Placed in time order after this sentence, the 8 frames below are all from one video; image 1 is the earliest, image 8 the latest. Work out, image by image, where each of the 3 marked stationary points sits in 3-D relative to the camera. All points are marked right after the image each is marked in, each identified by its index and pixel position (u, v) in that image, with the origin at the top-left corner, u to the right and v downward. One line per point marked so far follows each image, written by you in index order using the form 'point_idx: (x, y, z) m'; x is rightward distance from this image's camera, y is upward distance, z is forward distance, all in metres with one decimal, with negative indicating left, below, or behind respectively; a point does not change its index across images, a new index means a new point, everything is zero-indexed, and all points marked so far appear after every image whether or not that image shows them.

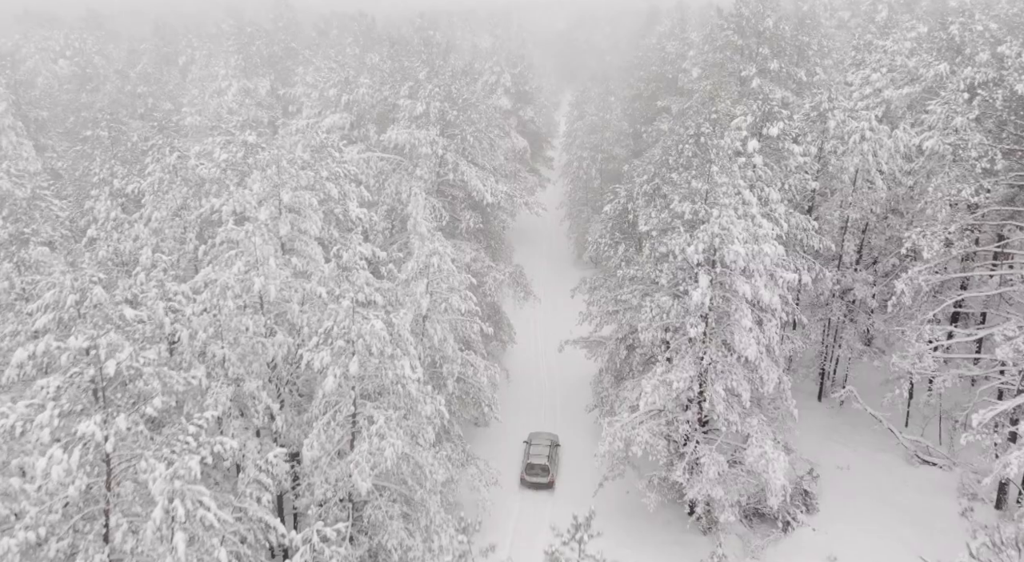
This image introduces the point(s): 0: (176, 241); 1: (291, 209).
0: (-7.5, +0.9, +19.3) m
1: (-4.9, +1.5, +19.3) m
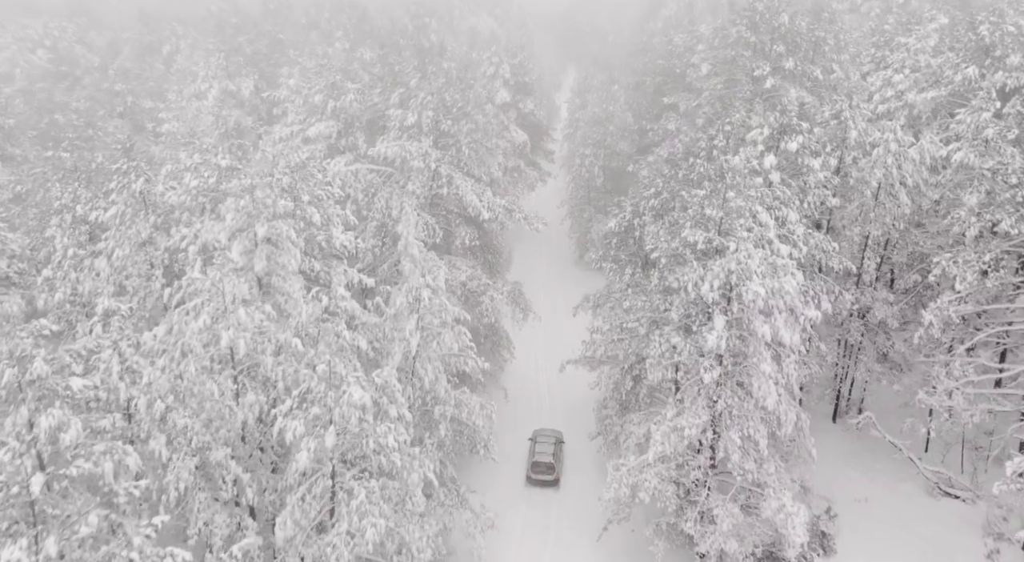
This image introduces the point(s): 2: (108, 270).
0: (-7.5, +0.1, +17.7) m
1: (-5.0, +0.7, +17.7) m
2: (-8.0, +0.2, +17.2) m
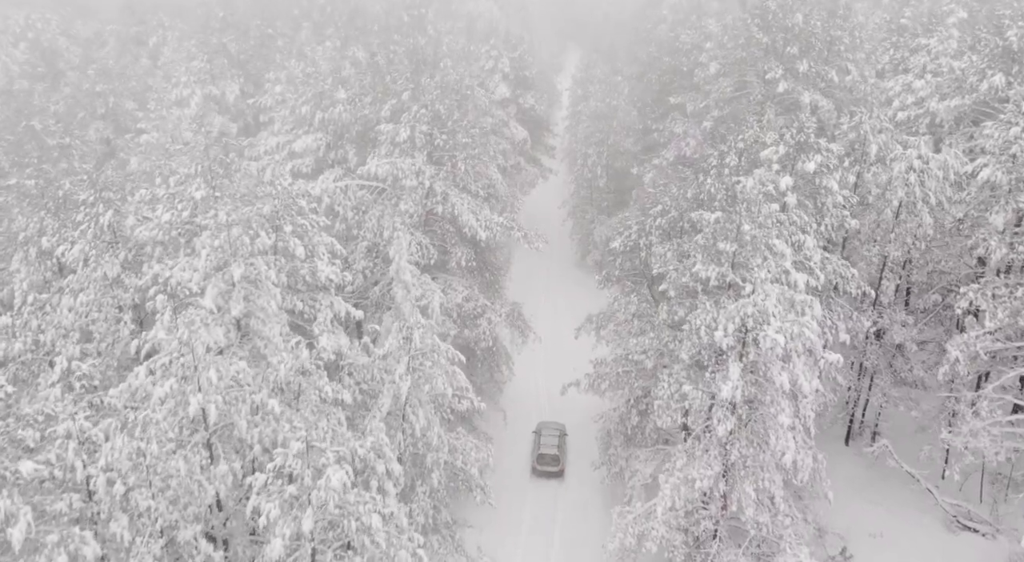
0: (-7.6, -0.8, +16.4) m
1: (-5.0, -0.1, +16.4) m
2: (-8.0, -0.6, +15.9) m
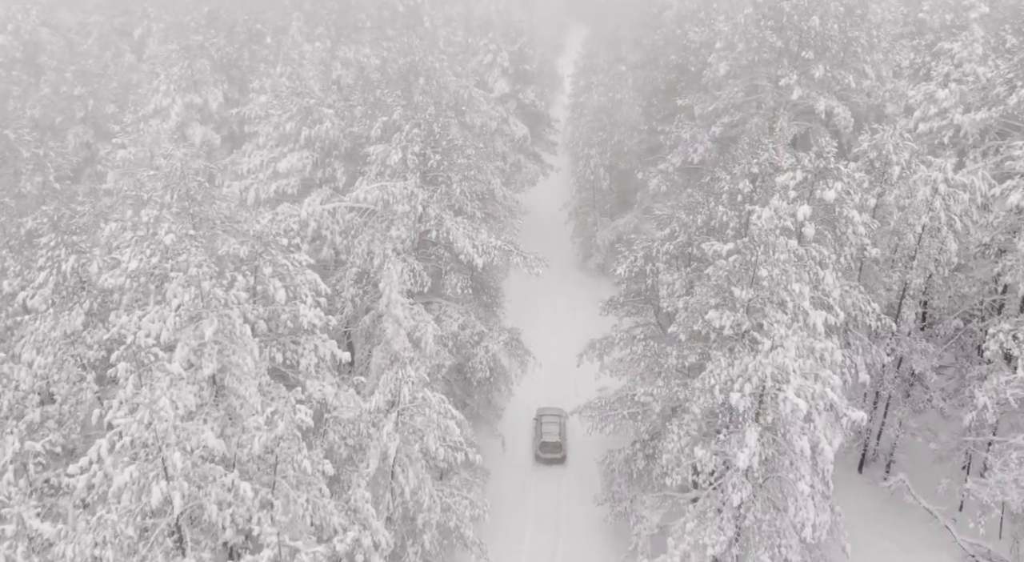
0: (-7.6, -1.7, +15.1) m
1: (-5.1, -1.0, +15.0) m
2: (-8.1, -1.6, +14.6) m
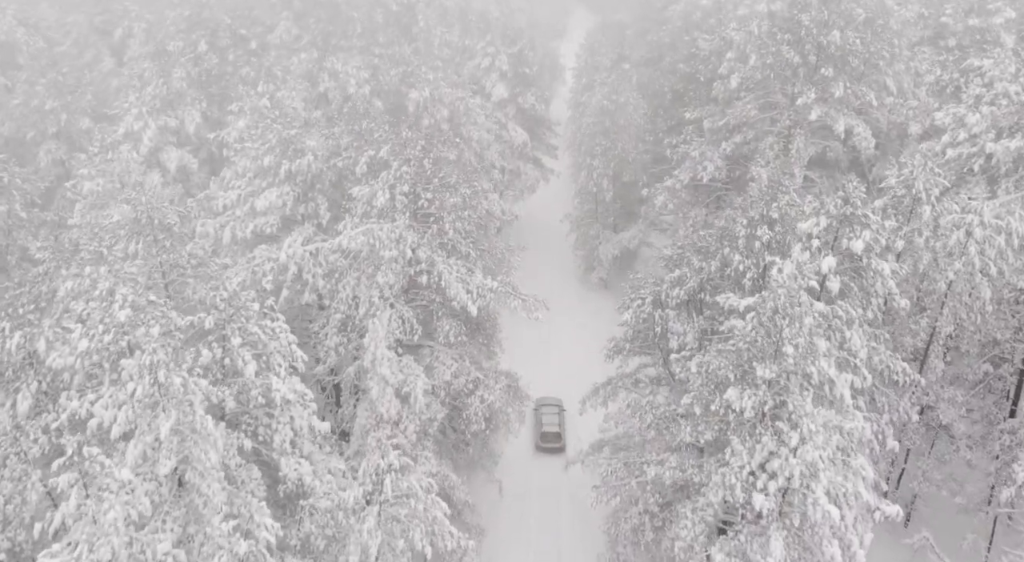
0: (-7.7, -3.0, +13.5) m
1: (-5.2, -2.3, +13.4) m
2: (-8.2, -2.9, +13.0) m
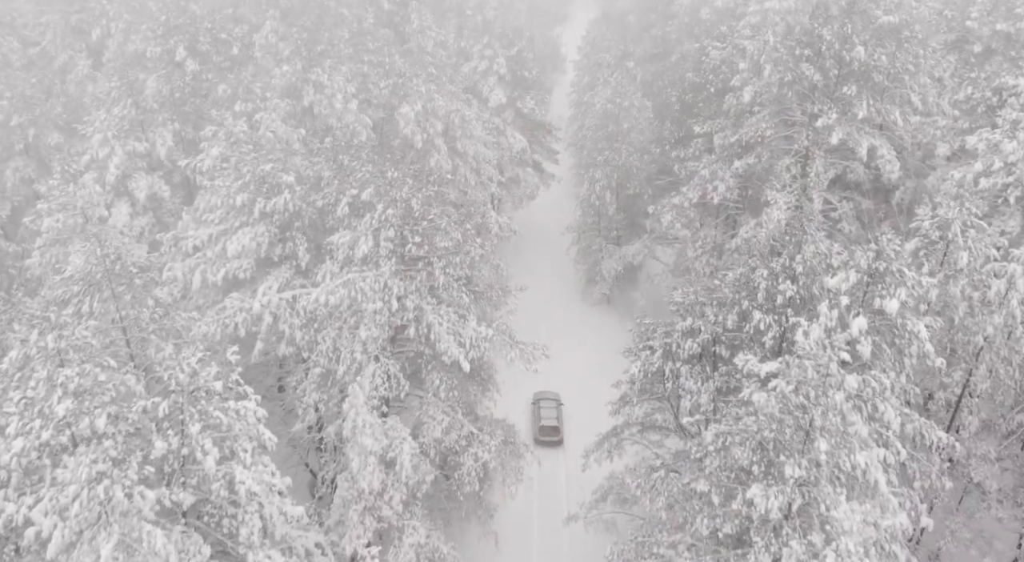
0: (-7.8, -4.3, +11.8) m
1: (-5.2, -3.6, +11.8) m
2: (-8.2, -4.2, +11.3) m
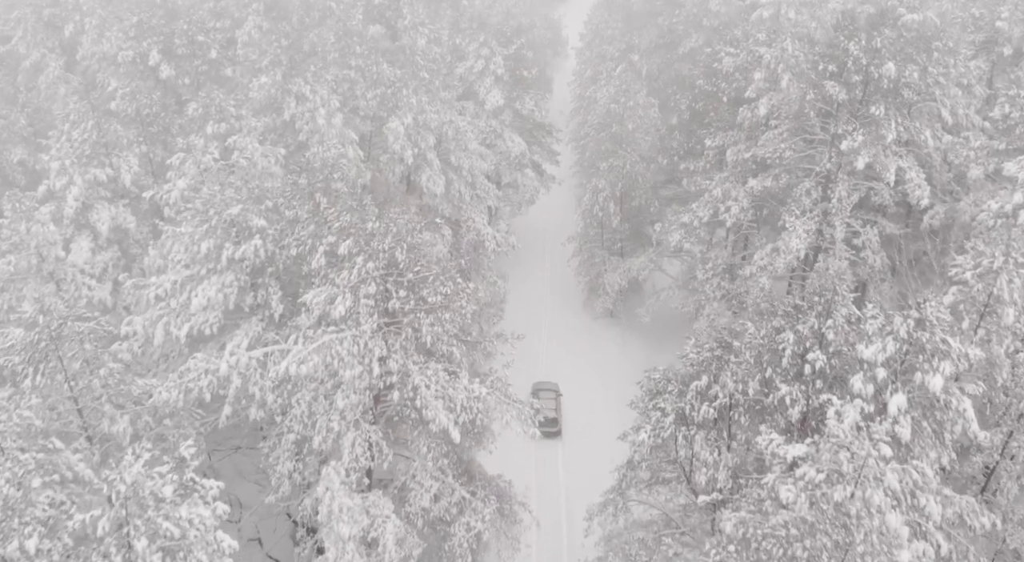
0: (-7.8, -5.6, +10.2) m
1: (-5.3, -4.9, +10.1) m
2: (-8.3, -5.5, +9.6) m
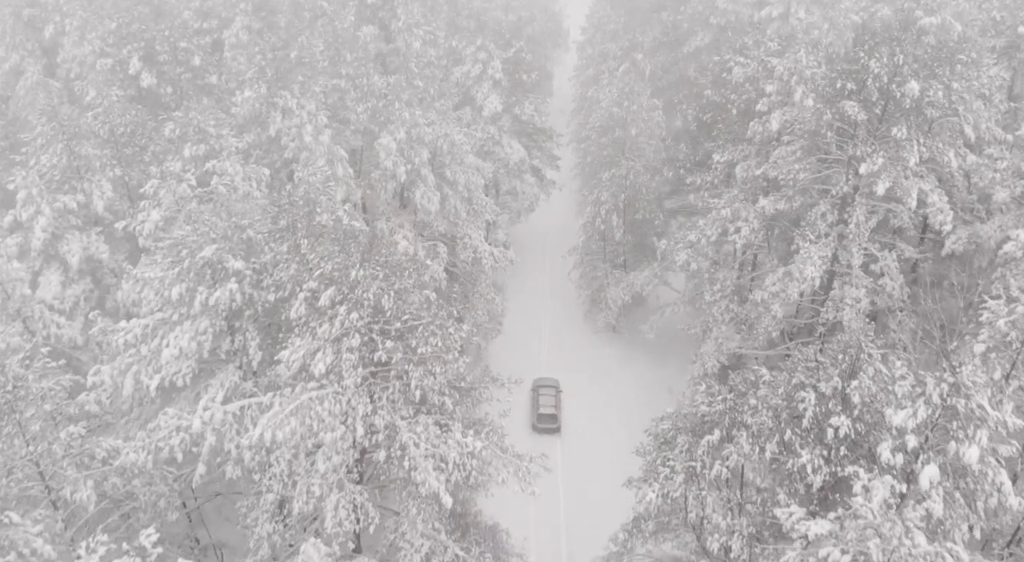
0: (-7.9, -6.6, +9.0) m
1: (-5.4, -5.9, +8.9) m
2: (-8.4, -6.5, +8.5) m
